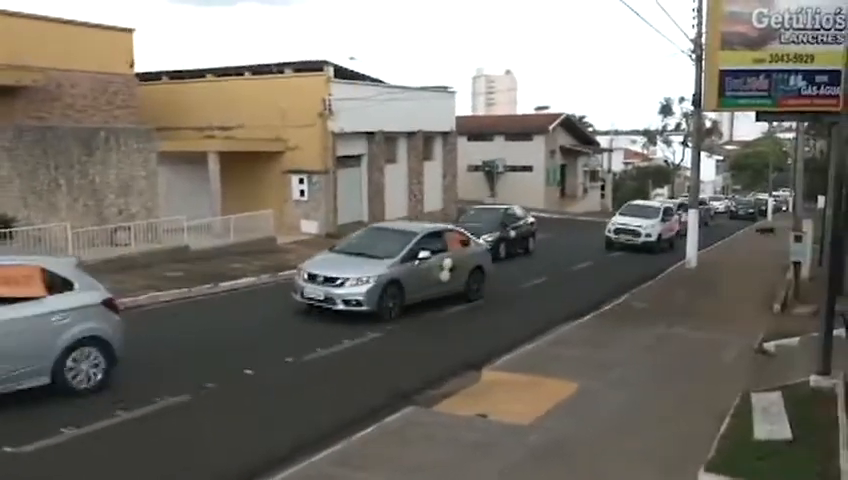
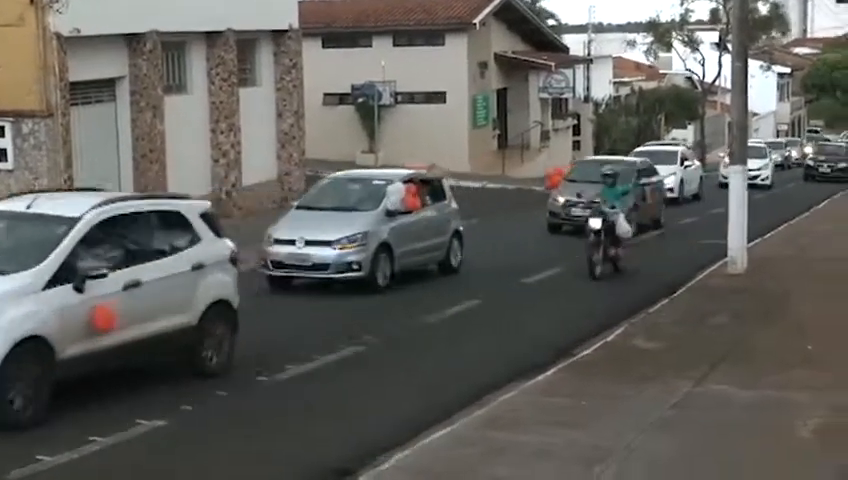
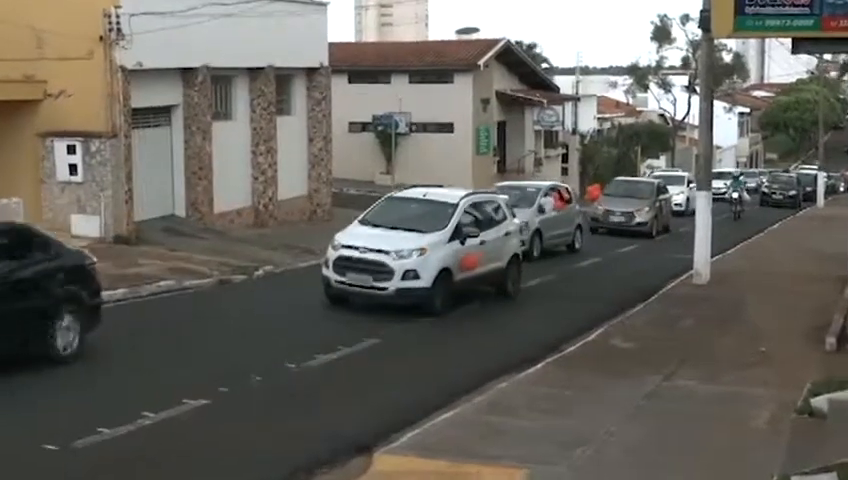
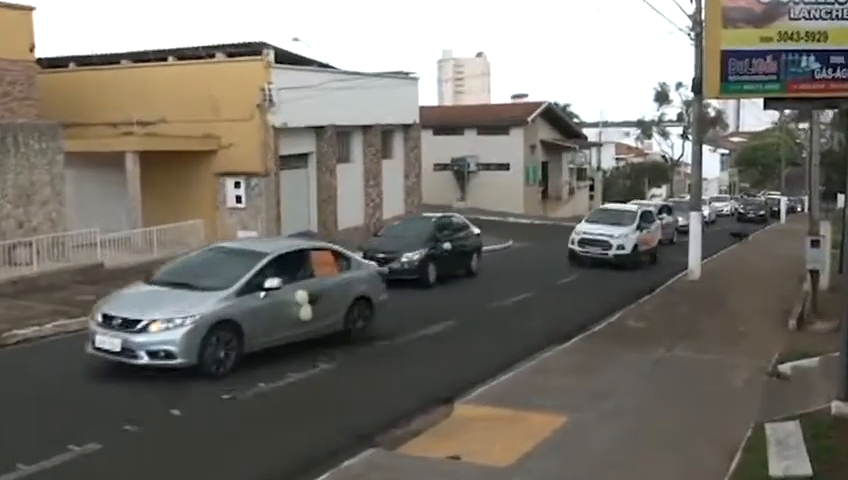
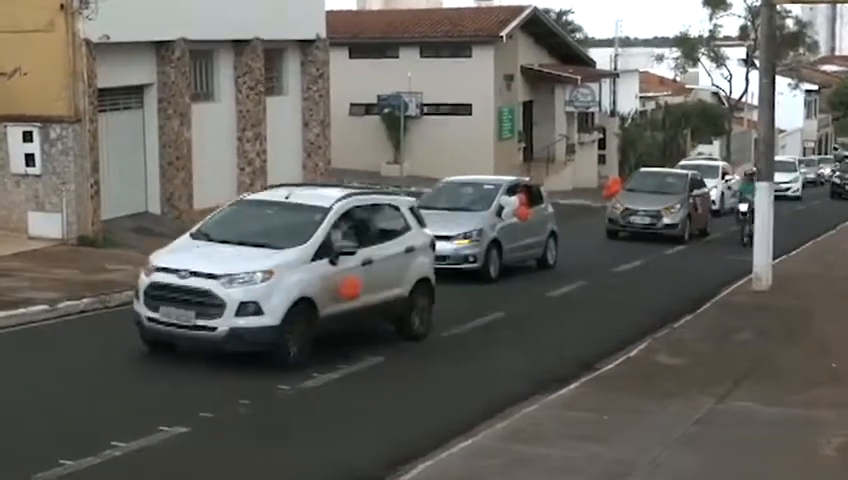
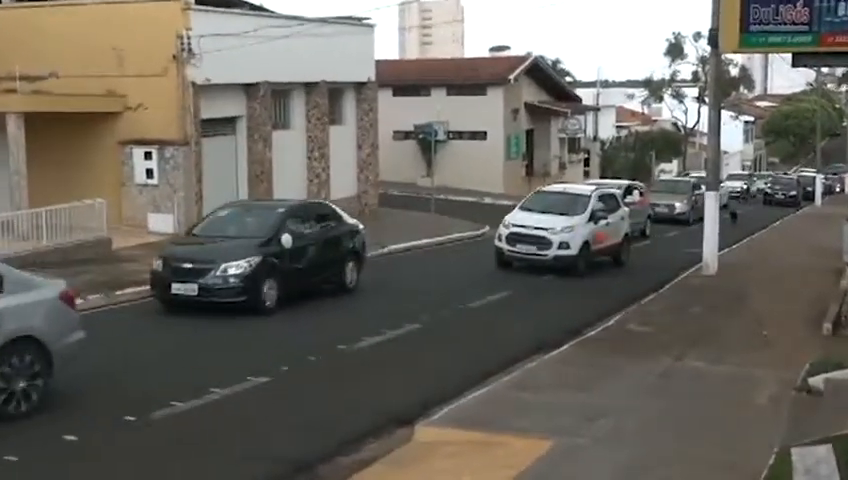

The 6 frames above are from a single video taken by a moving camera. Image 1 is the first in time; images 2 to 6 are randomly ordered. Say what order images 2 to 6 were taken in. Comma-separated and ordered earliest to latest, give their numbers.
4, 6, 3, 5, 2
